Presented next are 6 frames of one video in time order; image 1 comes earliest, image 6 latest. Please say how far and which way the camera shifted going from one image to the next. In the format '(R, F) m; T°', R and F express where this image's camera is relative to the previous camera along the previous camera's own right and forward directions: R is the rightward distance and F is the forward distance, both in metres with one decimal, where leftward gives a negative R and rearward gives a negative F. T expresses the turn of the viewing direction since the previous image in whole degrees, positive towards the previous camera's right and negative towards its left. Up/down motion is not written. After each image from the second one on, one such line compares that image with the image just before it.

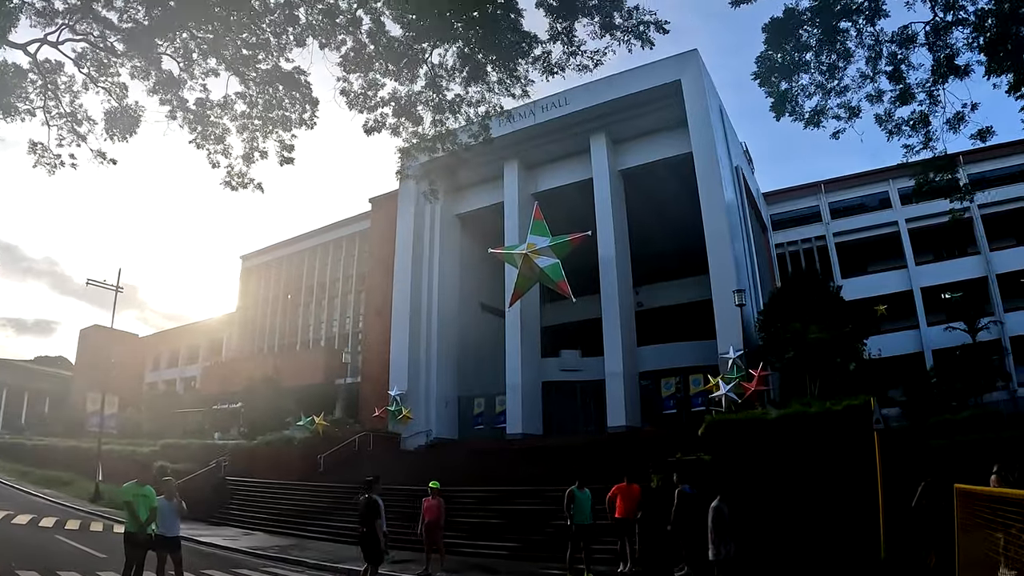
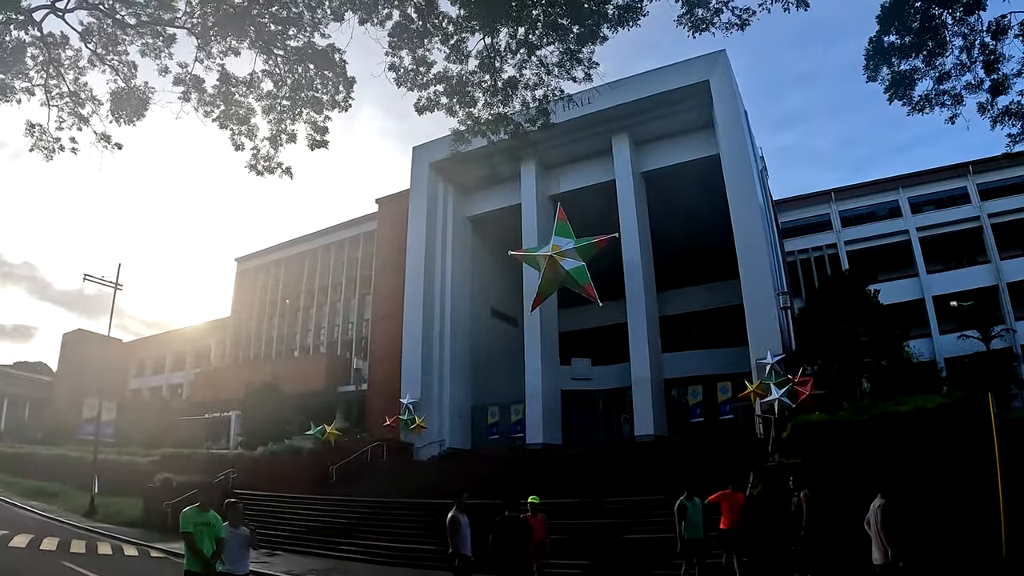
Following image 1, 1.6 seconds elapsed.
(-1.4, +1.1) m; +2°
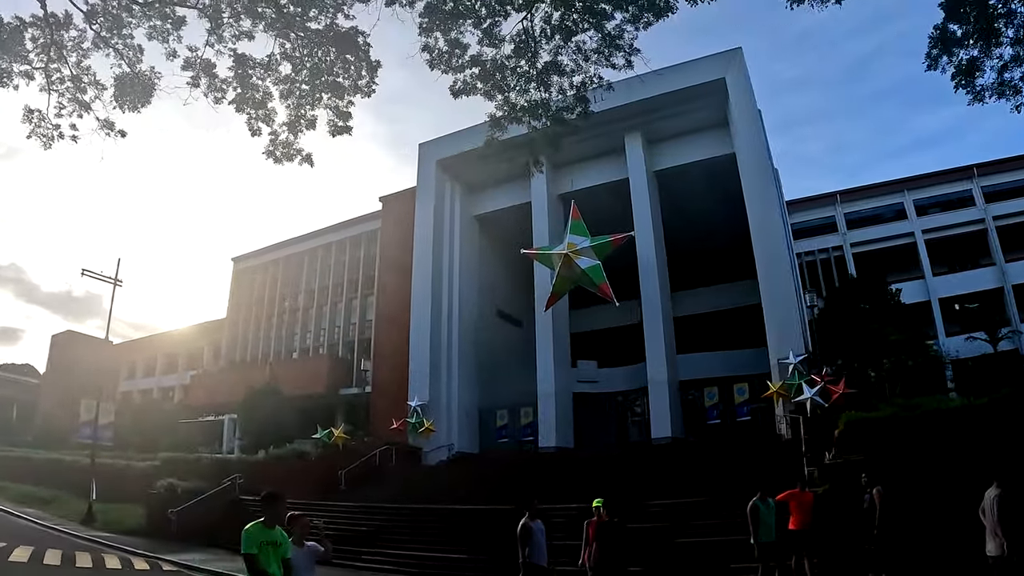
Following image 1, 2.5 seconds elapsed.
(-0.8, +0.7) m; +1°
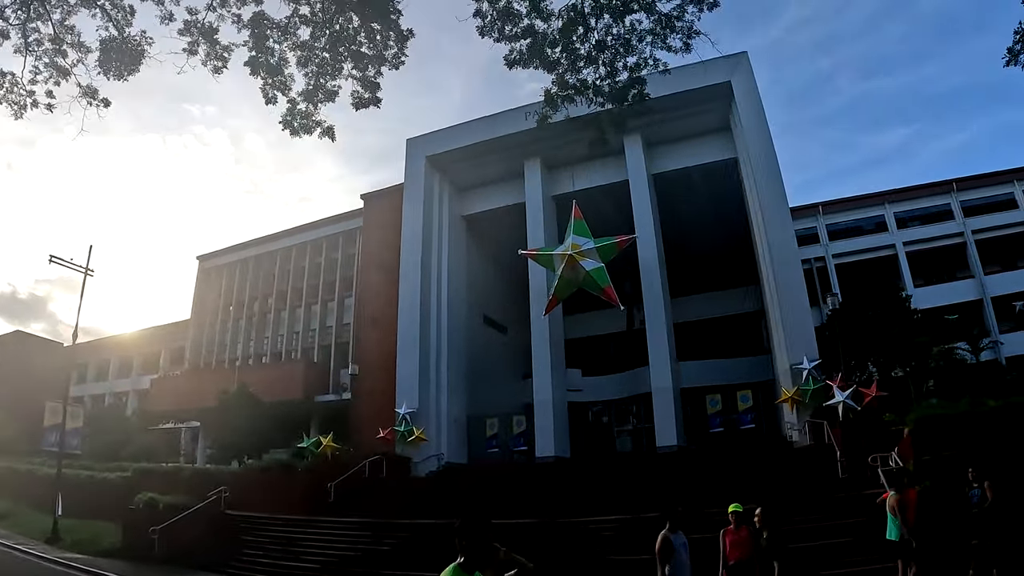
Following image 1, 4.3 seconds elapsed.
(-1.5, +1.1) m; +4°
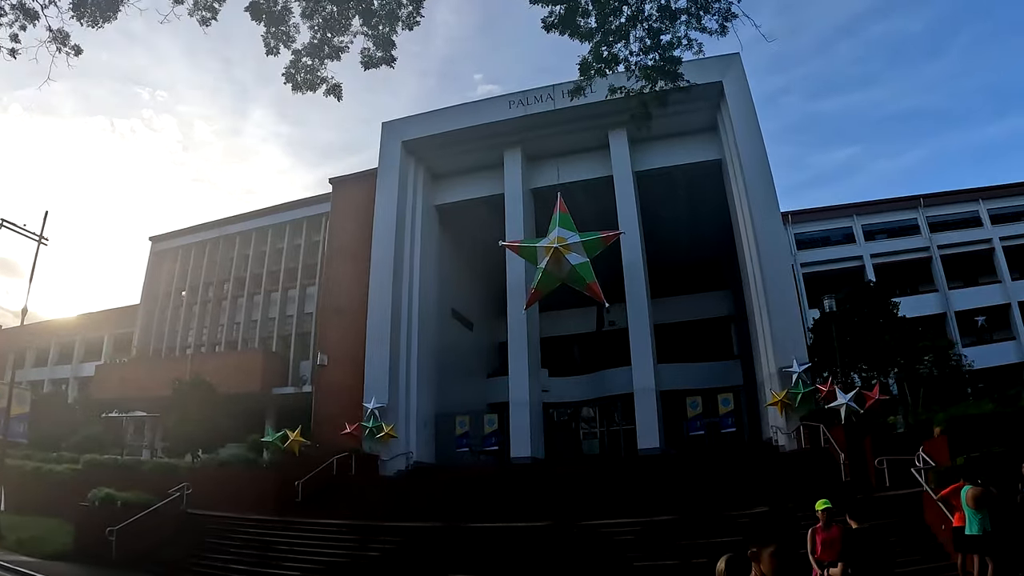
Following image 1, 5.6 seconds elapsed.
(-1.0, +0.8) m; +5°
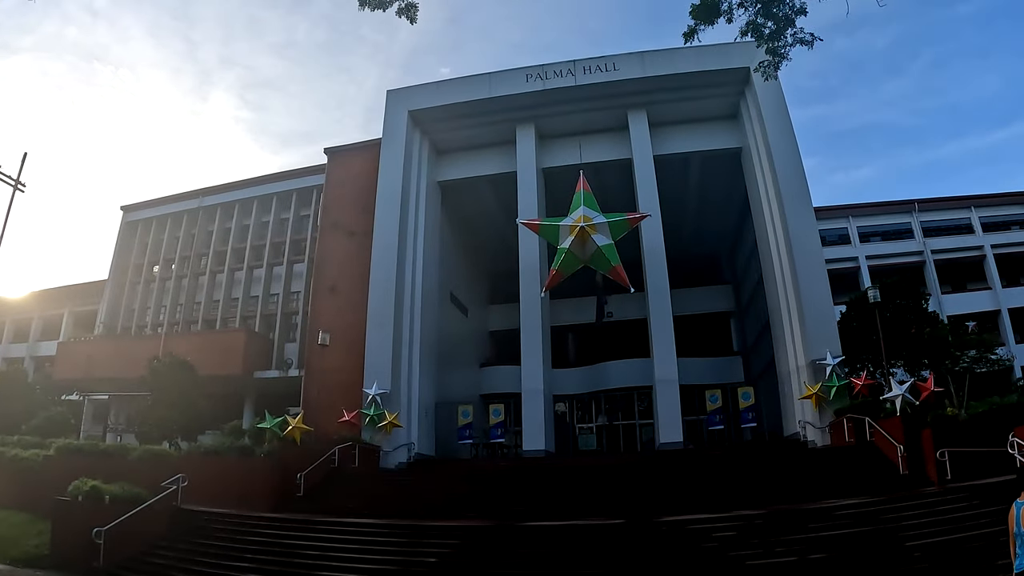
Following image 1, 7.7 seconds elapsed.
(-1.7, +1.4) m; +4°
